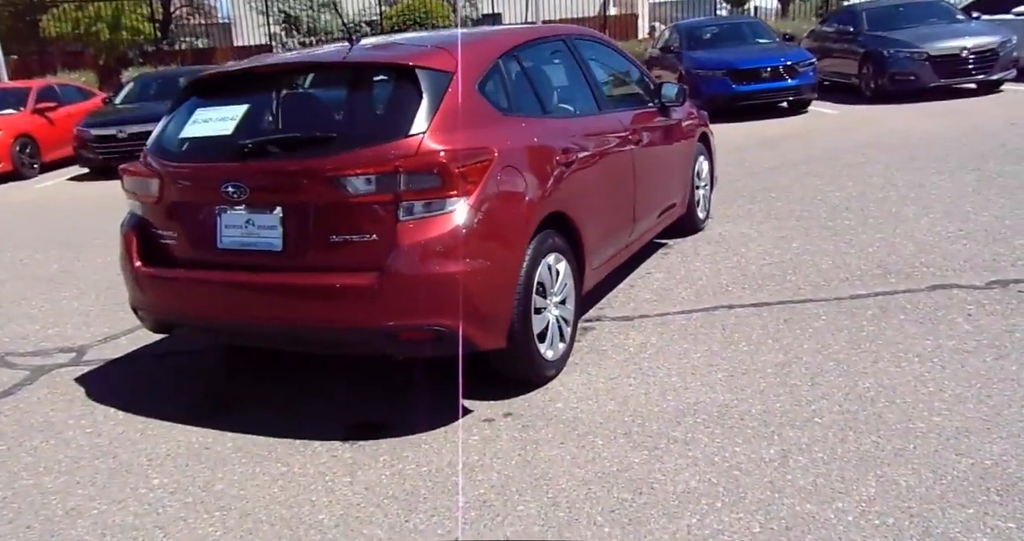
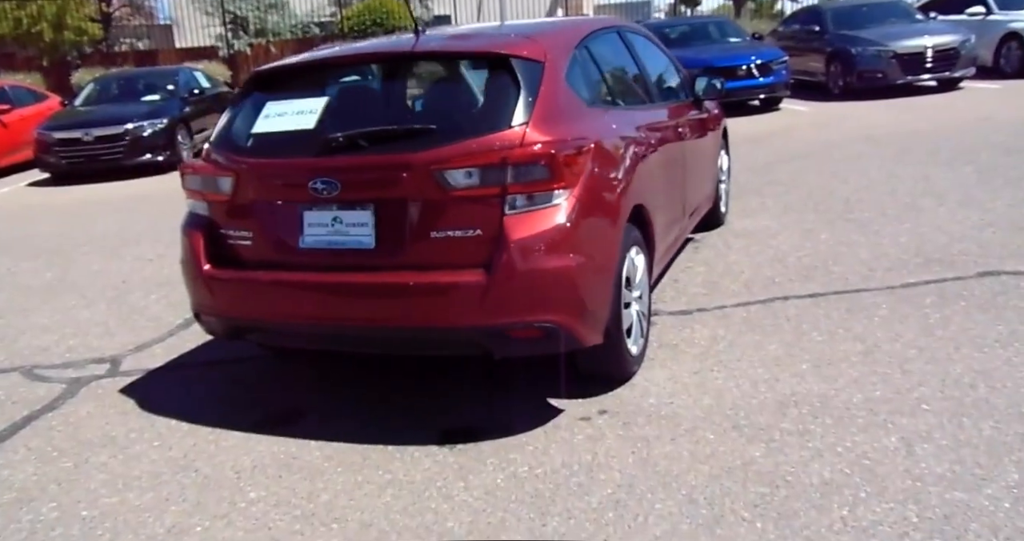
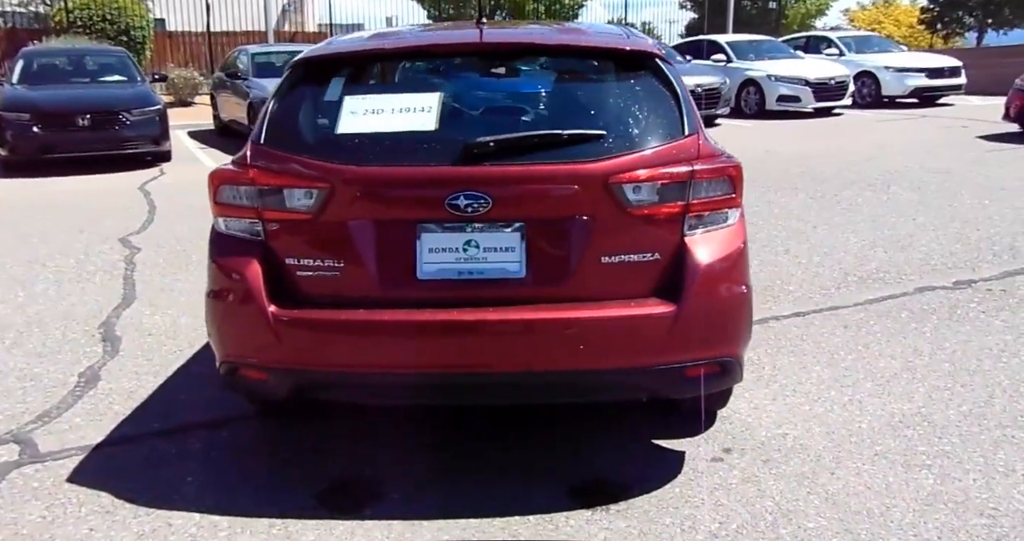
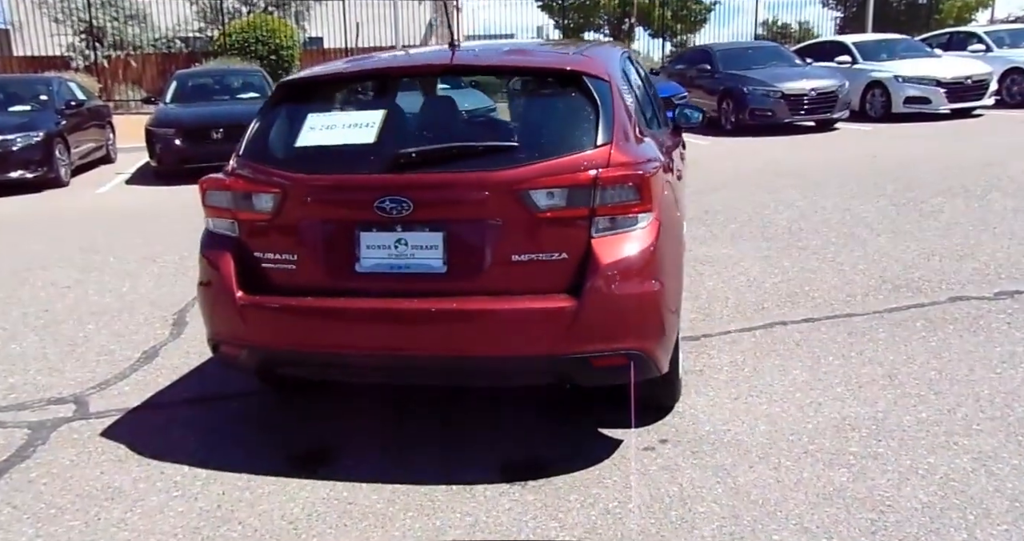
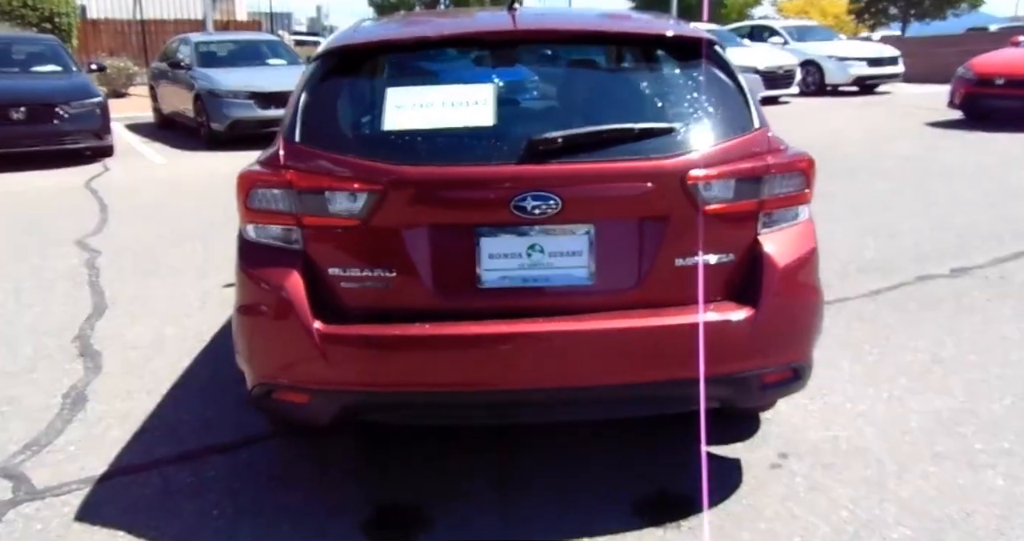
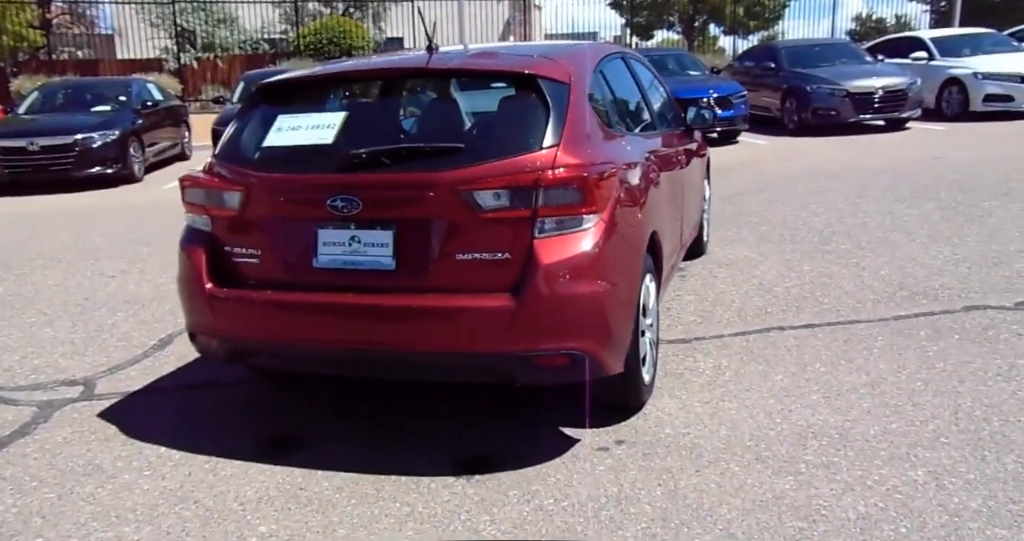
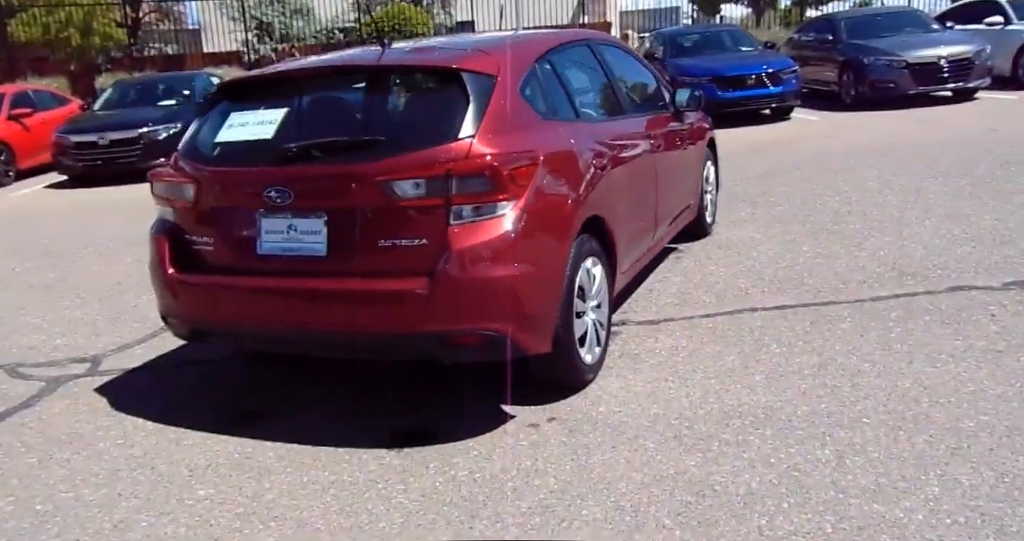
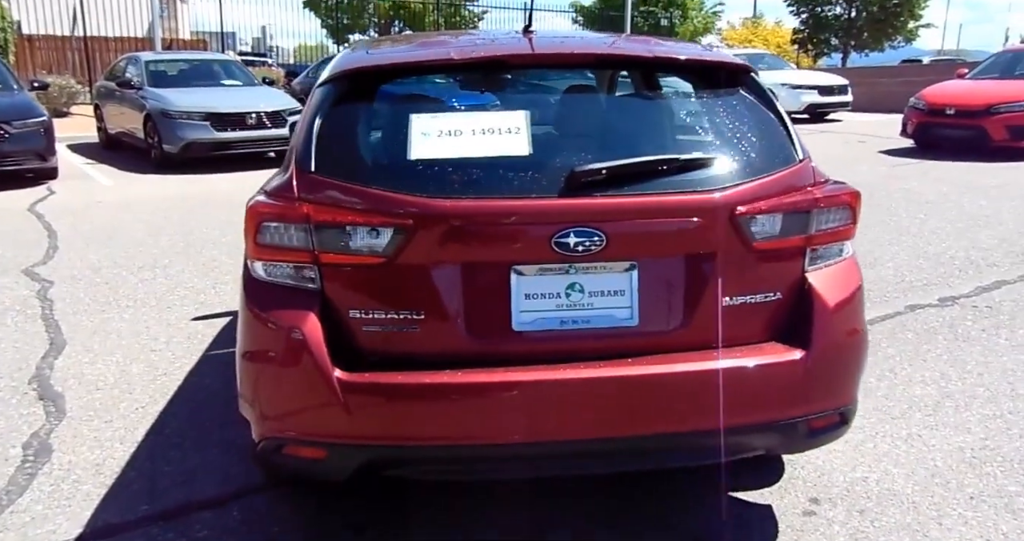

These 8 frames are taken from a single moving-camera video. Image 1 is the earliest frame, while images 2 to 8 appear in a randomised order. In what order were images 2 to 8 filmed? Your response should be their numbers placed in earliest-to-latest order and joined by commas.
7, 2, 6, 4, 3, 5, 8
